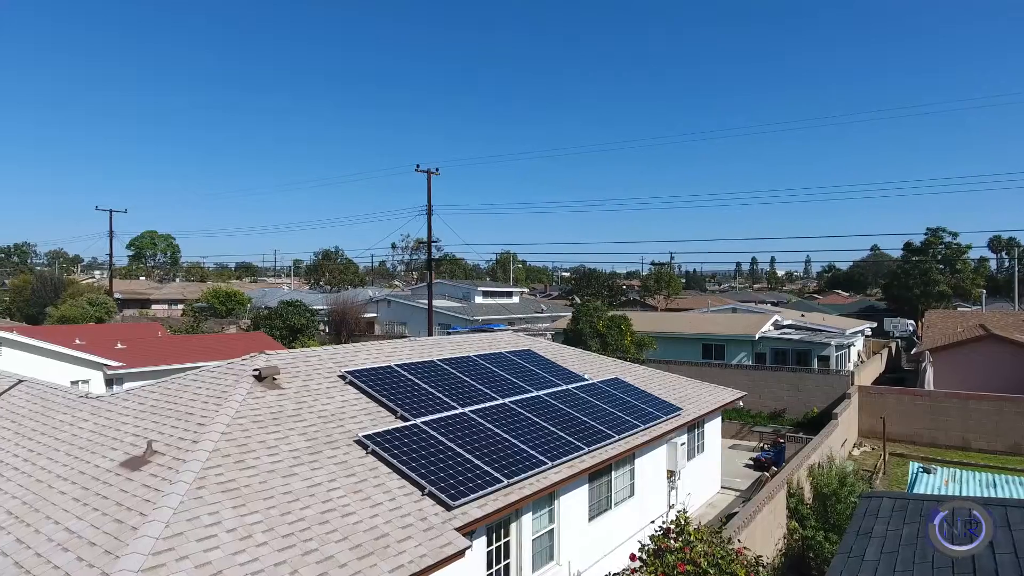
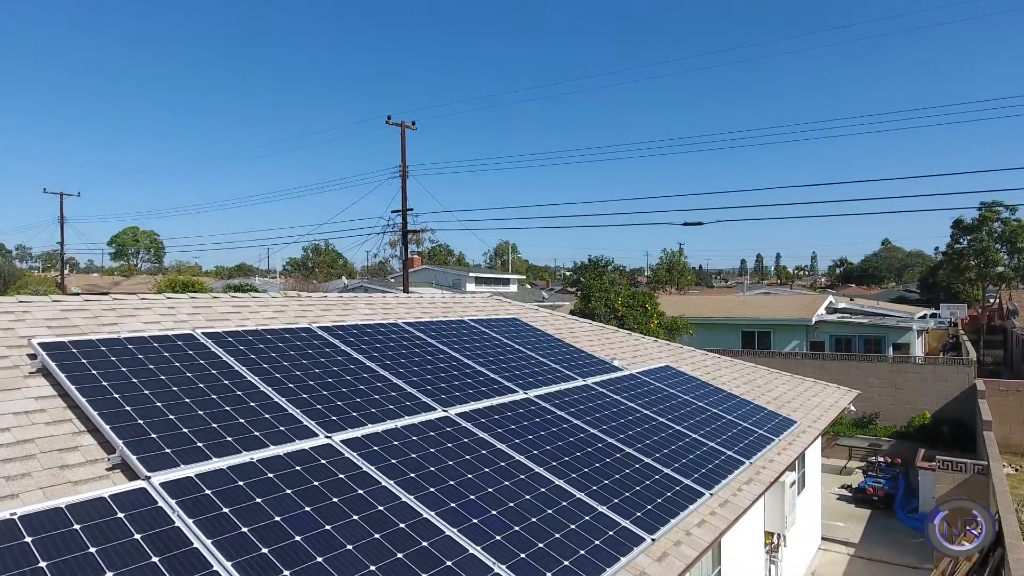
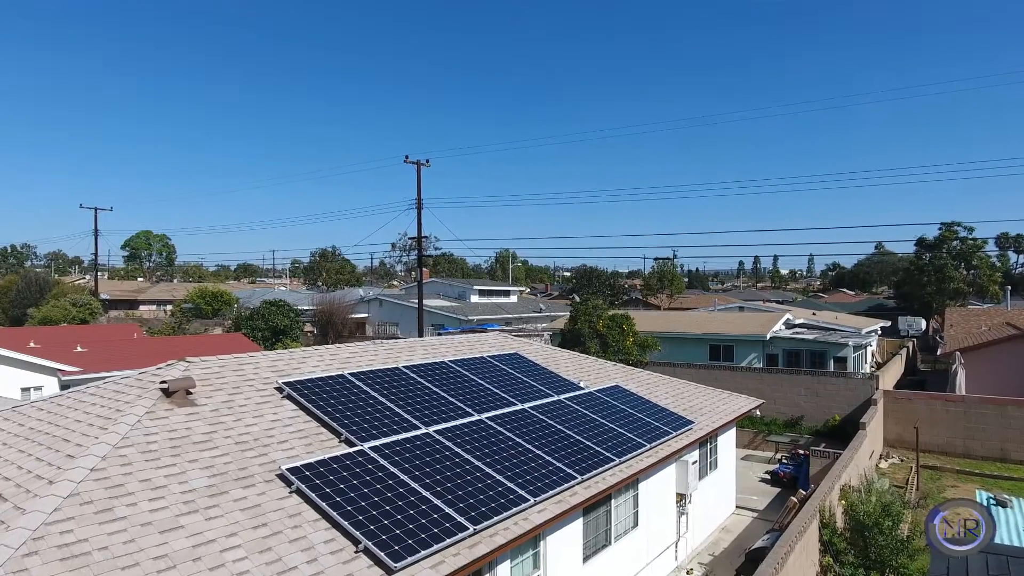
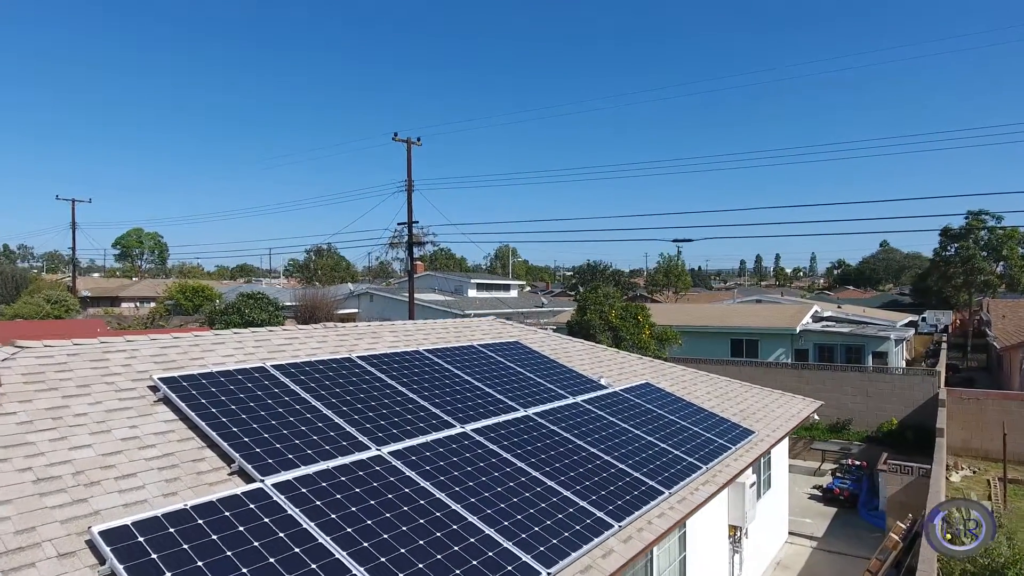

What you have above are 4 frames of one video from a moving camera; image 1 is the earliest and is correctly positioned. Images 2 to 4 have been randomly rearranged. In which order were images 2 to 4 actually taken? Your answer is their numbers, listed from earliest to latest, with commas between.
3, 4, 2
